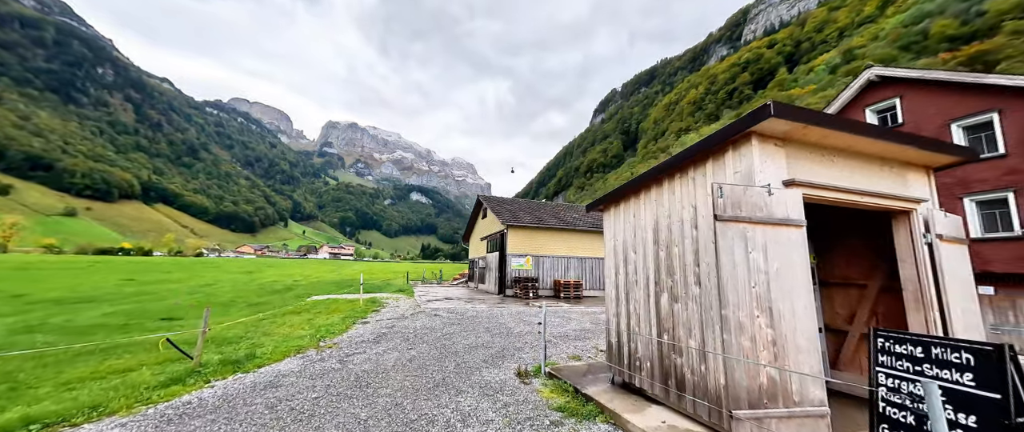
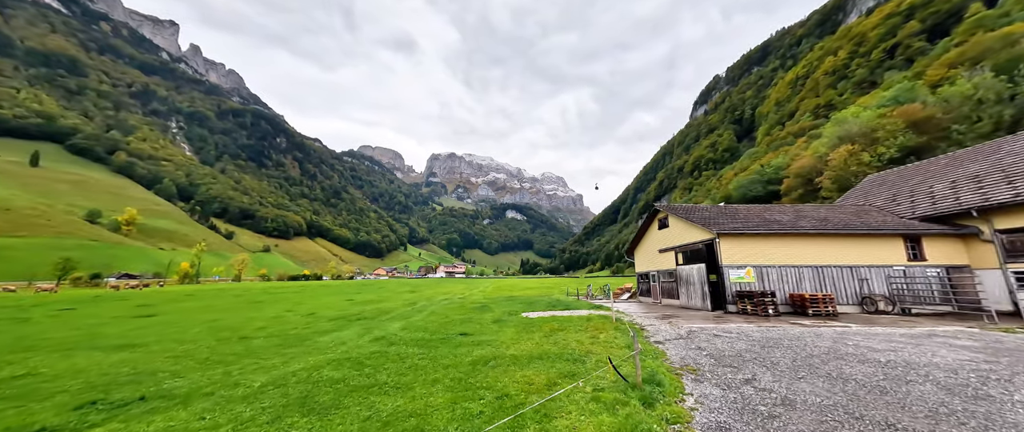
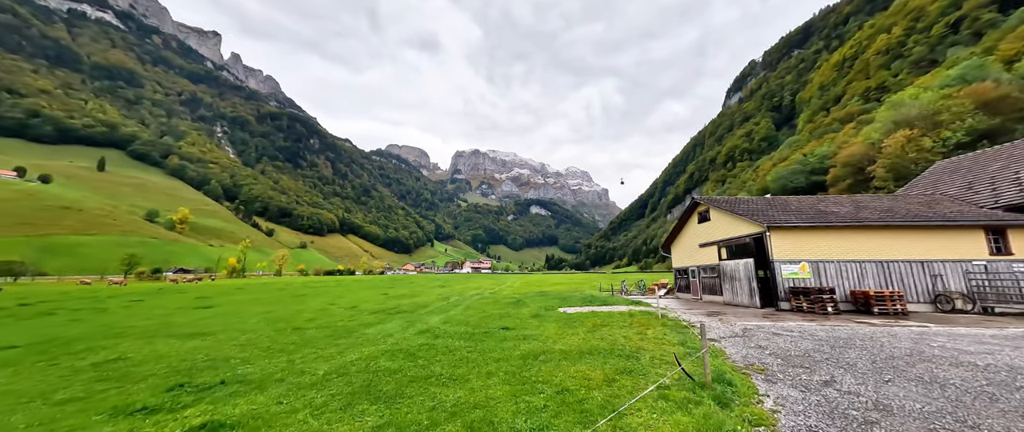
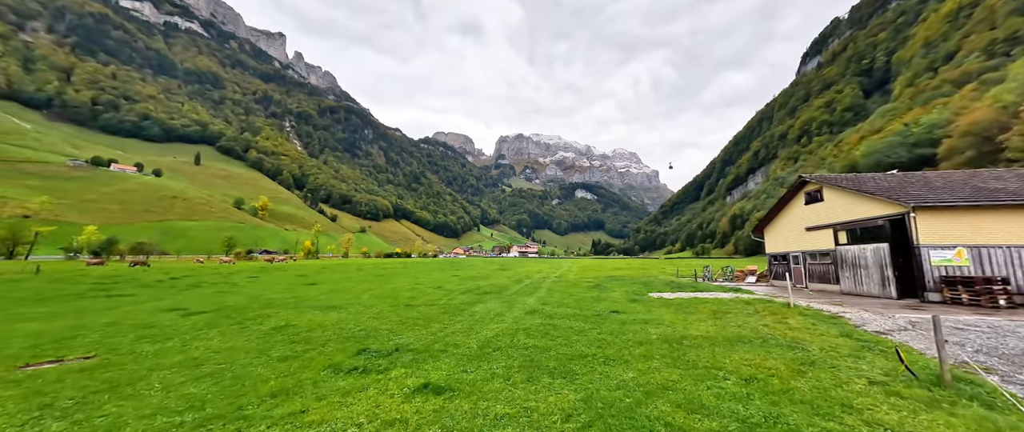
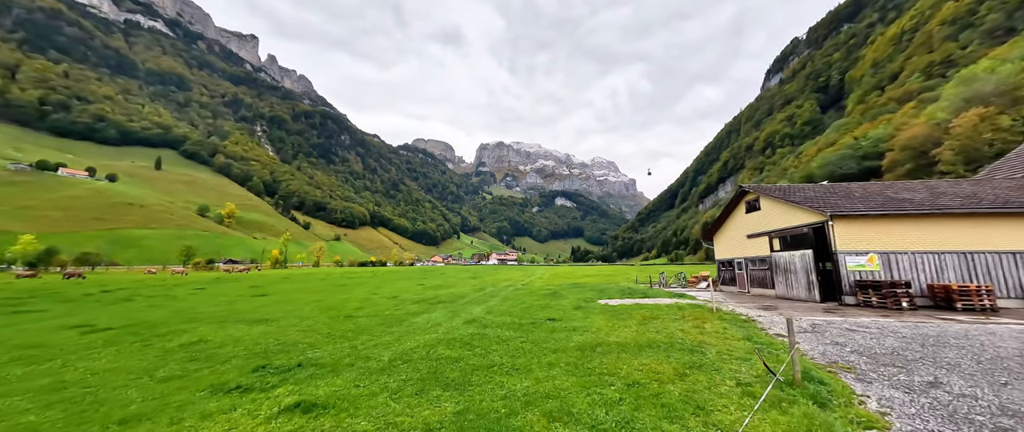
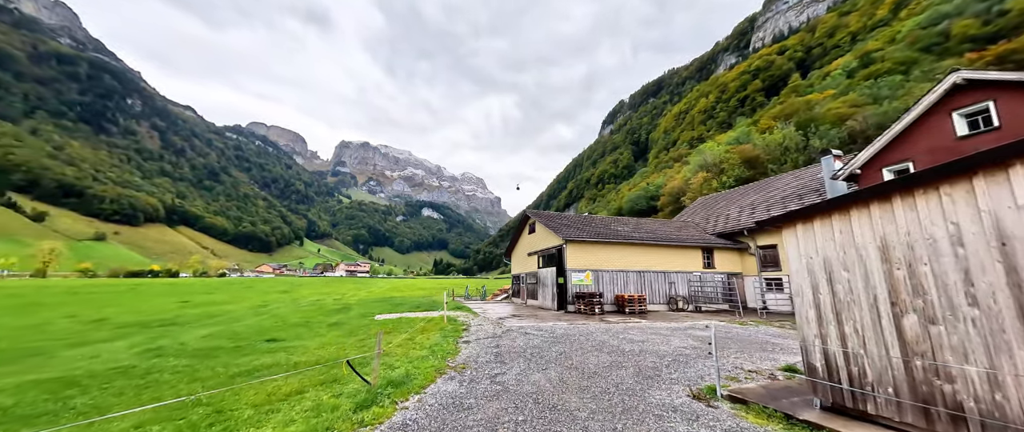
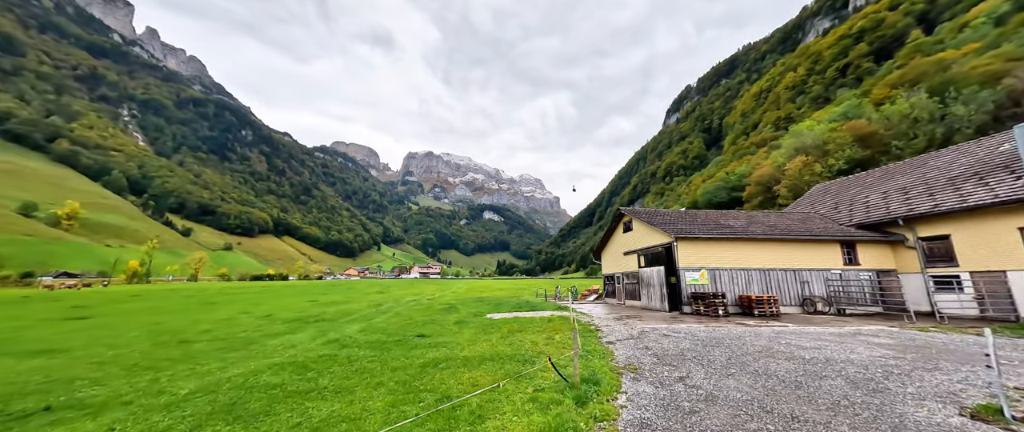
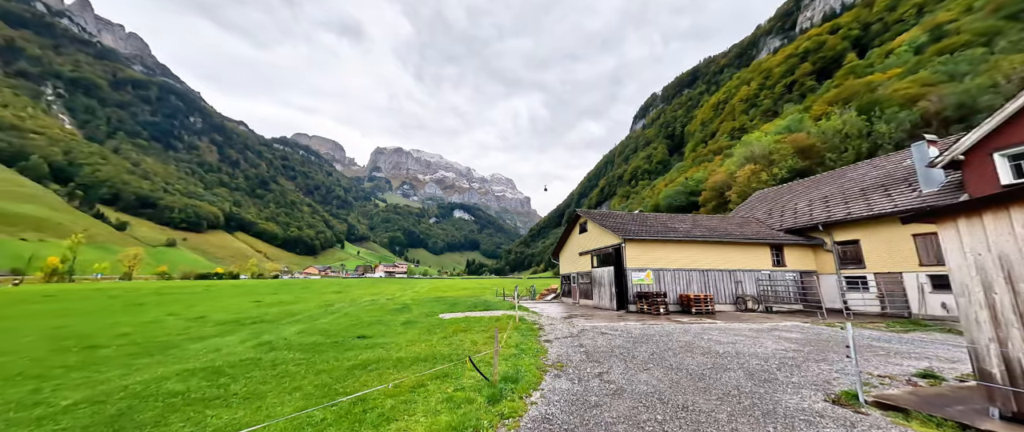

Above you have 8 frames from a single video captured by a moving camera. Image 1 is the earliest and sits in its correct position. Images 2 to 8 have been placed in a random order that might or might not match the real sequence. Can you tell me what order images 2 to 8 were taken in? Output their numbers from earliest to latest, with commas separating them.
6, 8, 7, 2, 3, 5, 4
